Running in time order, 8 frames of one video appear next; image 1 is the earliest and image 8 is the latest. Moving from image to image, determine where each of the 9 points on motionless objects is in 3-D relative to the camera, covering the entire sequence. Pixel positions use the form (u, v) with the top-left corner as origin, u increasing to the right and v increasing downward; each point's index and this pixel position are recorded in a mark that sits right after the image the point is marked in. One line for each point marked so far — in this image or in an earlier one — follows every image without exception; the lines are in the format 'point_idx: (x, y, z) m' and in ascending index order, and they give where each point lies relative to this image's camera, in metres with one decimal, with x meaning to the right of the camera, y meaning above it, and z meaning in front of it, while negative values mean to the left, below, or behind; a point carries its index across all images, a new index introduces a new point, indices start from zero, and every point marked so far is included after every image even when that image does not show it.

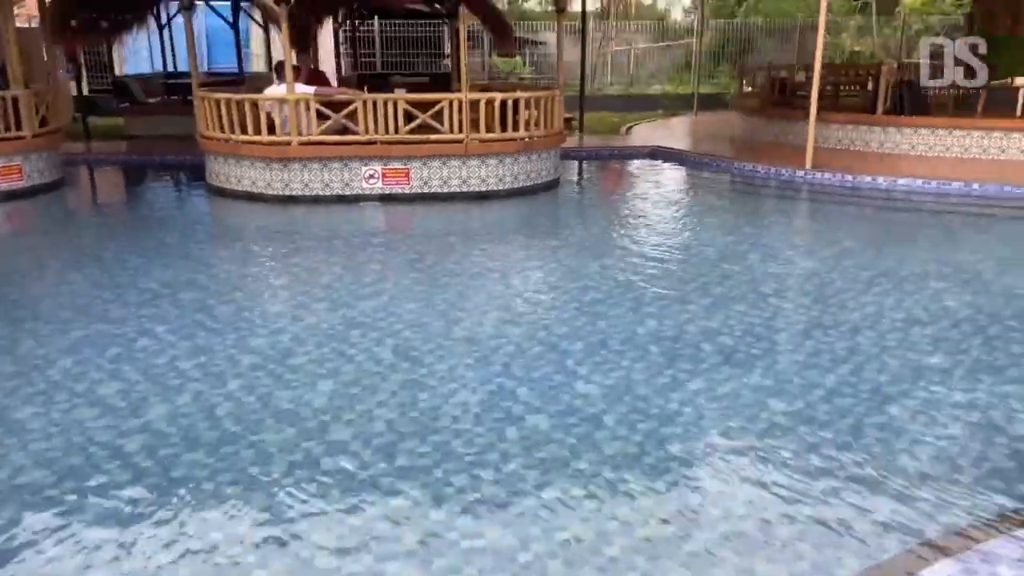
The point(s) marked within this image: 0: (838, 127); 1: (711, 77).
0: (+4.5, +2.2, +10.6) m
1: (+5.1, +5.4, +19.8) m
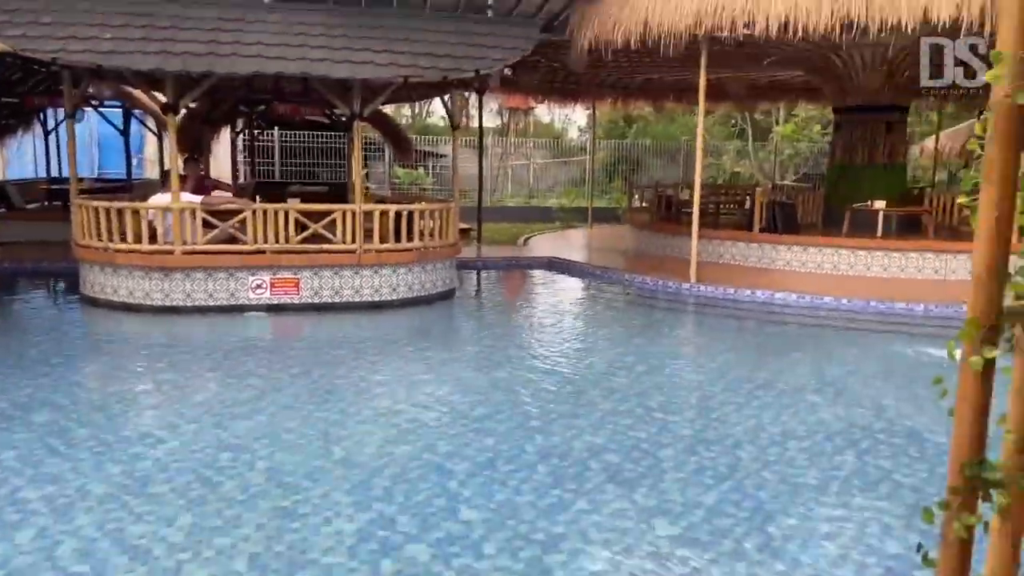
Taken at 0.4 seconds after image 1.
0: (+3.0, +0.7, +11.2) m
1: (+2.5, +2.6, +20.7) m
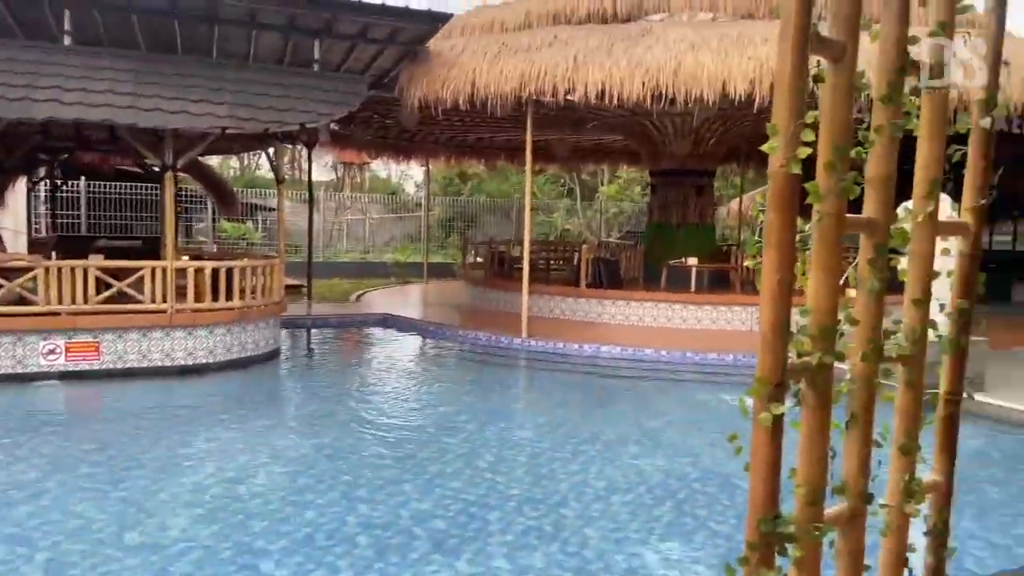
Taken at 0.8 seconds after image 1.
0: (+0.6, -0.1, +11.5) m
1: (-1.9, +1.1, +20.8) m
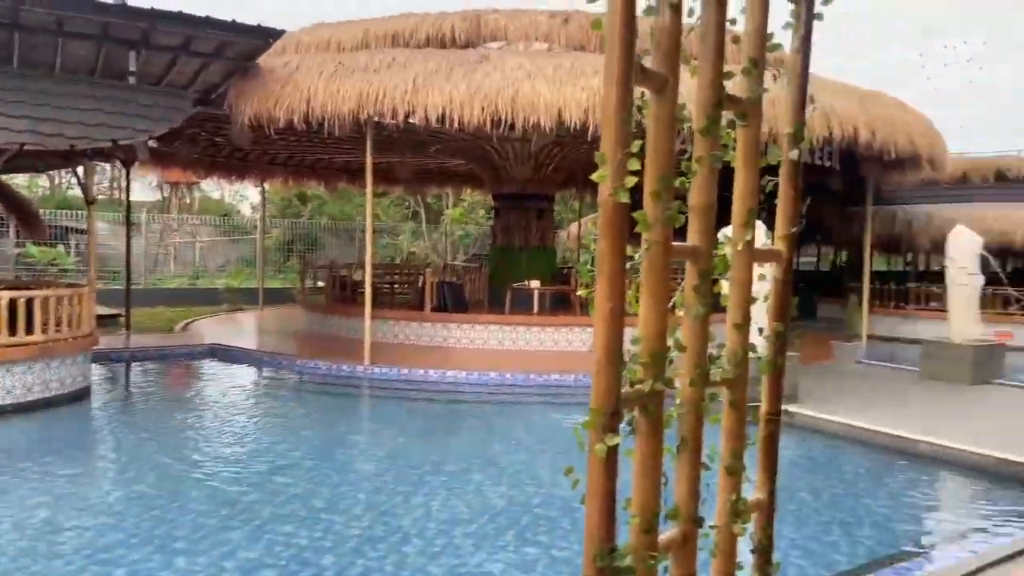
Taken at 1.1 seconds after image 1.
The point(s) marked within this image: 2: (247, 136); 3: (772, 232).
0: (-1.7, -0.5, +11.3) m
1: (-6.0, +0.4, +19.9) m
2: (-3.6, +2.1, +10.6) m
3: (+1.6, +0.4, +4.9) m
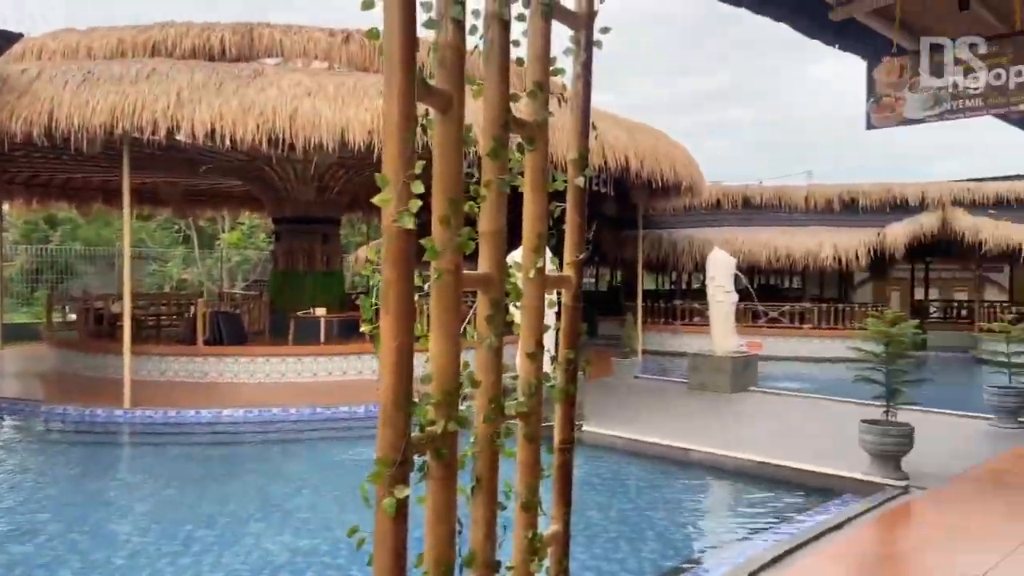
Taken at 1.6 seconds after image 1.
0: (-4.6, -0.9, +10.2) m
1: (-11.1, -0.4, +17.4) m
2: (-6.3, +1.6, +9.1) m
3: (+0.3, +0.2, +5.0) m
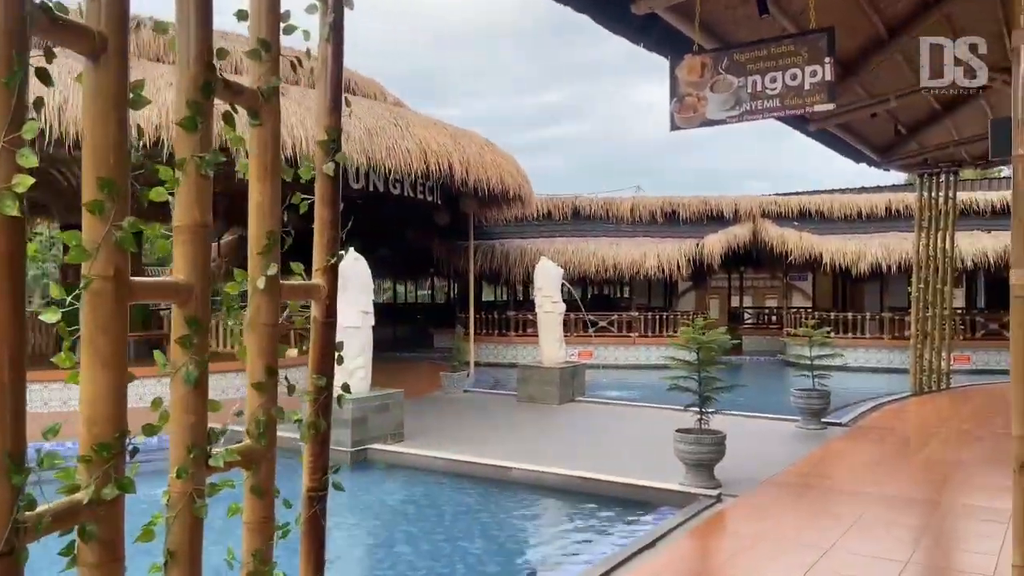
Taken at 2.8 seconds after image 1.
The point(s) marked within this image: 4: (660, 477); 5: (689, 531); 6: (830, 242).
0: (-6.7, -1.1, +8.6) m
1: (-14.5, -0.8, +14.4) m
2: (-8.2, +1.4, +7.2) m
3: (-0.9, +0.1, +4.5) m
4: (+1.2, -1.5, +6.1) m
5: (+1.1, -1.6, +4.9) m
6: (+6.5, +1.0, +15.9) m
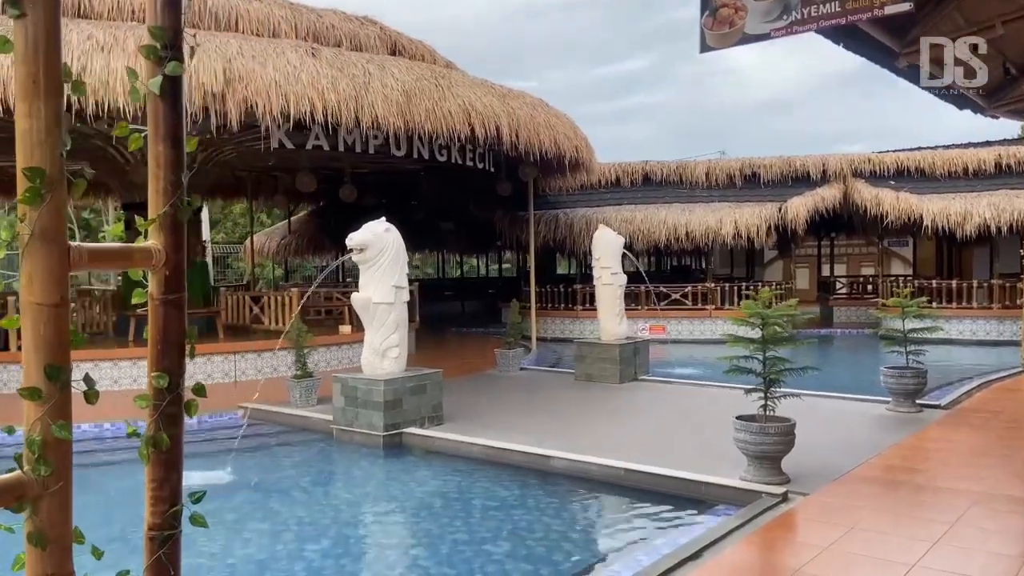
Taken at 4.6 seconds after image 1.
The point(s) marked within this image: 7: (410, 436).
0: (-6.2, -0.9, +8.7) m
1: (-13.2, -0.5, +15.3) m
2: (-7.8, +1.6, +7.4) m
3: (-0.8, +0.3, +3.9) m
4: (+1.4, -1.3, +5.4) m
5: (+1.3, -1.4, +4.2) m
6: (+7.8, +1.6, +14.4) m
7: (-0.9, -1.3, +6.6) m
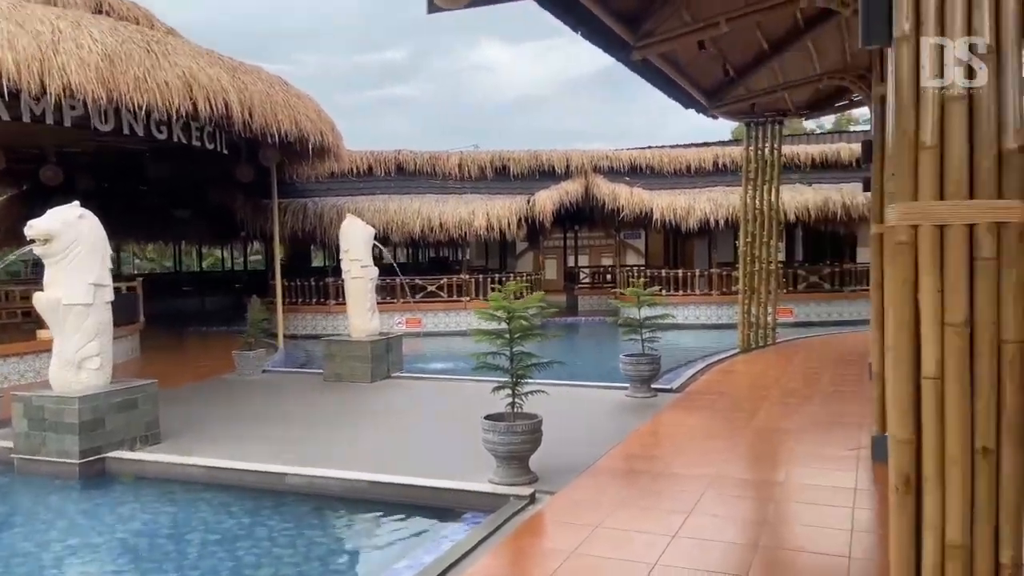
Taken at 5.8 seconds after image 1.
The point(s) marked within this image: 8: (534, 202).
0: (-8.5, -1.0, +6.0) m
1: (-17.3, -0.6, +10.2) m
2: (-9.8, +1.5, +4.2) m
3: (-2.0, +0.3, +3.0) m
4: (-0.3, -1.2, +5.1) m
5: (-0.1, -1.3, +4.0) m
6: (+3.0, +1.8, +15.6) m
7: (-2.9, -1.2, +5.6) m
8: (+0.5, +1.7, +15.2) m
